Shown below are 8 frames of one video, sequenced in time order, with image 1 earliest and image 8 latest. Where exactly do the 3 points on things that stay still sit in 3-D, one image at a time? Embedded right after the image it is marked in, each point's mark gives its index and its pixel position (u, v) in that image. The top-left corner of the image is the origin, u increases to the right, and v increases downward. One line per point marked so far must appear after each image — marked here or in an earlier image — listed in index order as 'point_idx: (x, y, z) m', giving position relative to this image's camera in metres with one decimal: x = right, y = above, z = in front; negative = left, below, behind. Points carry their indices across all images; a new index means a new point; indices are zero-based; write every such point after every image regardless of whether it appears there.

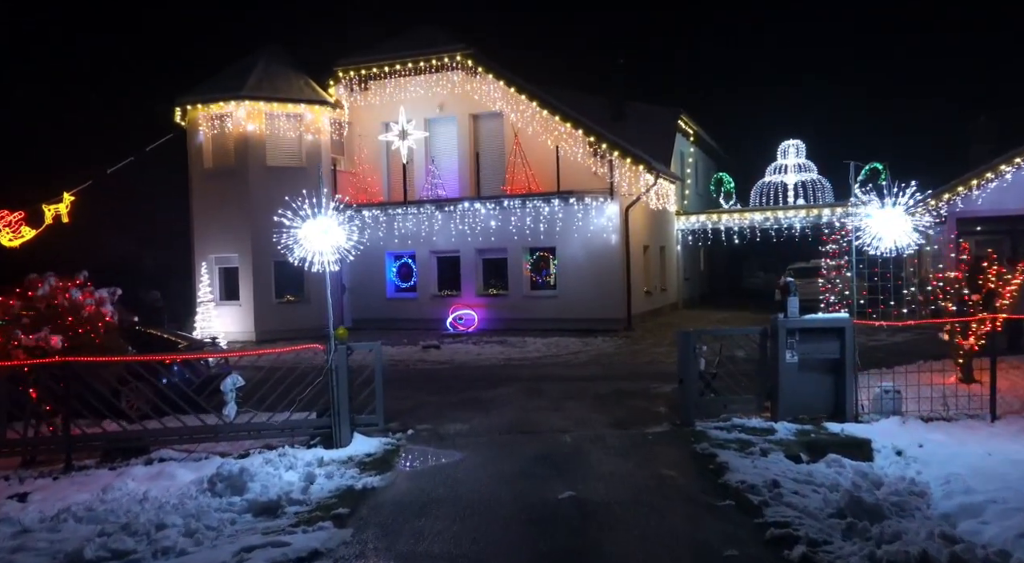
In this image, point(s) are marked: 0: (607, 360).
0: (+2.0, -1.7, +16.0) m
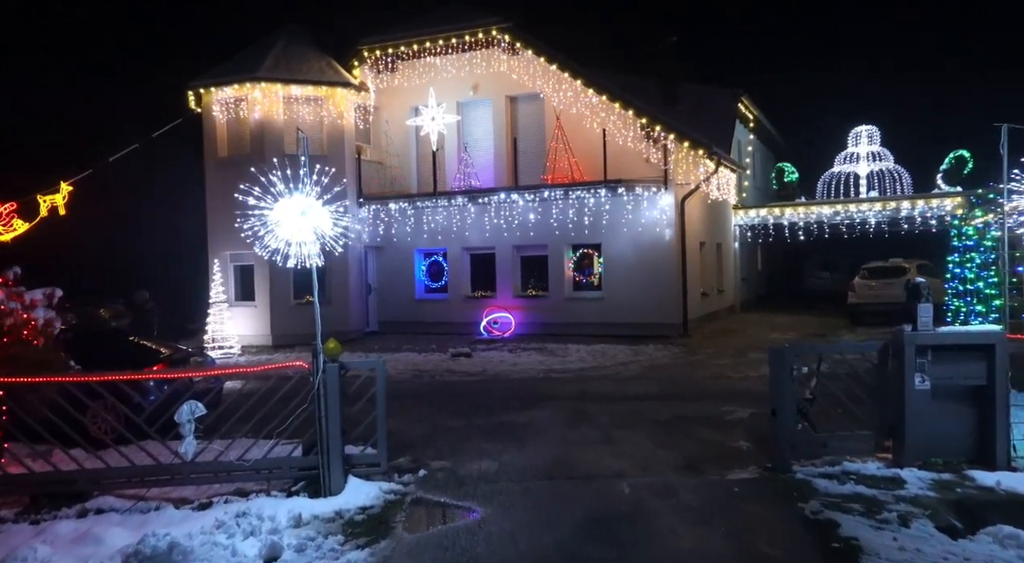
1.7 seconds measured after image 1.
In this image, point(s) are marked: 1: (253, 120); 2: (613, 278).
0: (+2.8, -1.7, +13.8) m
1: (-6.4, +4.0, +19.0) m
2: (+2.4, +0.1, +18.6) m
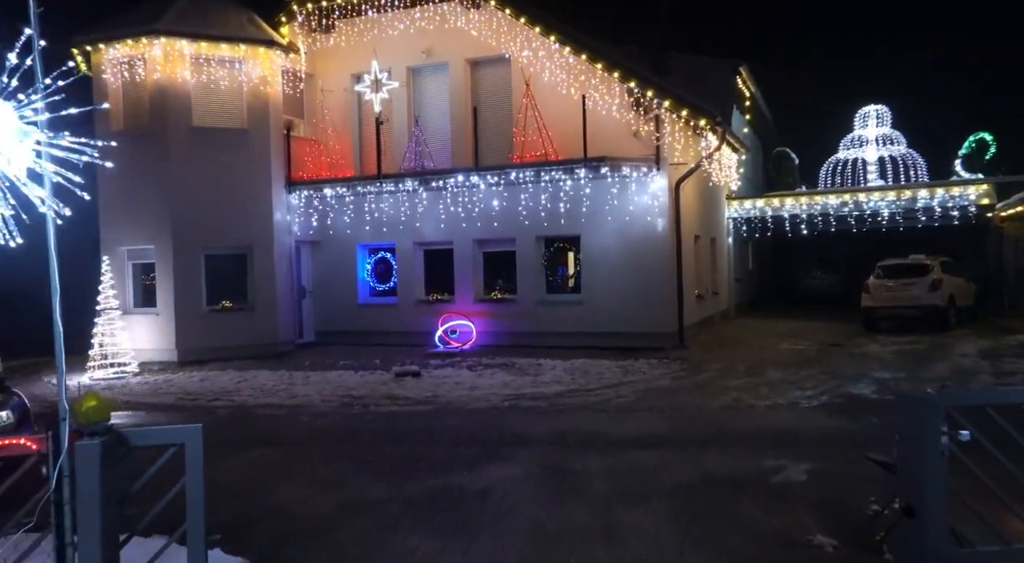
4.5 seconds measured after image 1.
0: (+2.1, -1.7, +10.5) m
1: (-7.2, +4.0, +15.4) m
2: (+1.6, +0.1, +15.3) m
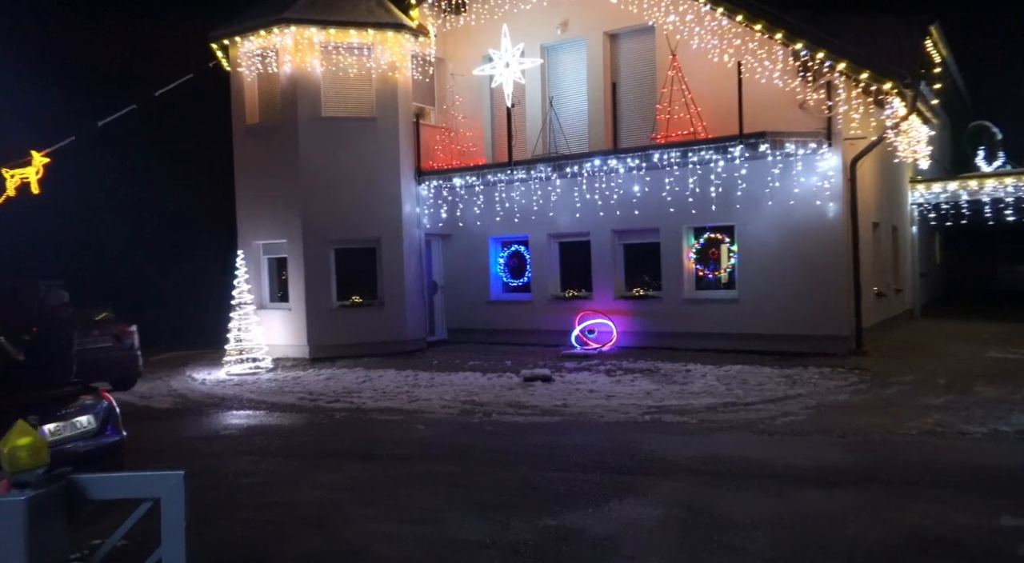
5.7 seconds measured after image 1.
0: (+3.8, -1.6, +8.6) m
1: (-4.5, +4.1, +15.2) m
2: (+4.2, +0.2, +13.3) m
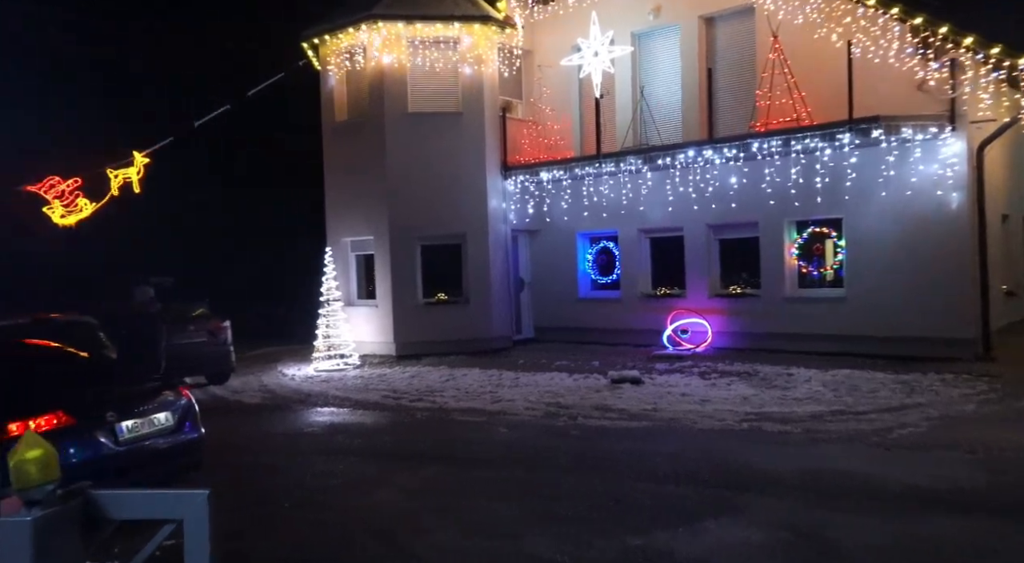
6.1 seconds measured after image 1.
0: (+4.6, -1.6, +7.6) m
1: (-2.8, +4.1, +15.1) m
2: (+5.6, +0.2, +12.3) m
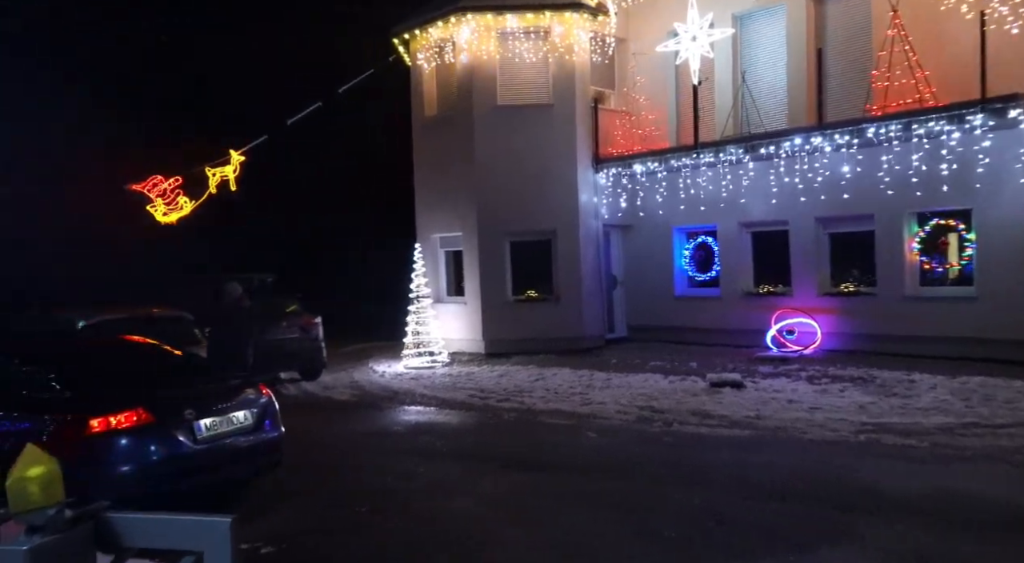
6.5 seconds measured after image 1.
0: (+5.4, -1.5, +6.6) m
1: (-1.0, +4.2, +14.9) m
2: (+7.0, +0.3, +11.1) m
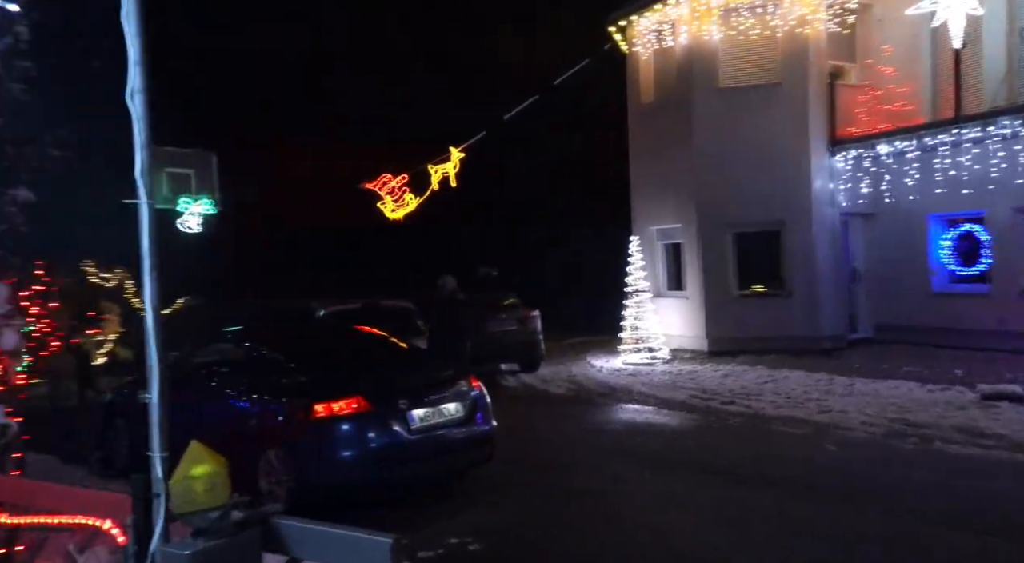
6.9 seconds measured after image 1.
0: (+6.9, -1.5, +4.4) m
1: (+3.1, +4.3, +14.1) m
2: (+9.7, +0.3, +8.2) m
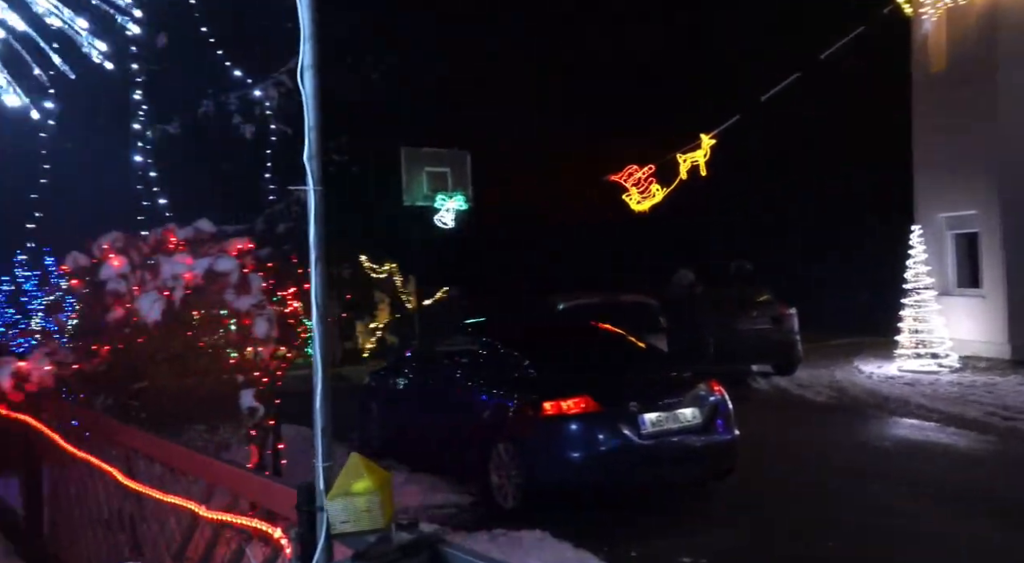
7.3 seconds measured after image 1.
0: (+7.7, -1.5, +1.6) m
1: (+7.3, +4.4, +12.0) m
2: (+11.6, +0.3, +4.4) m
